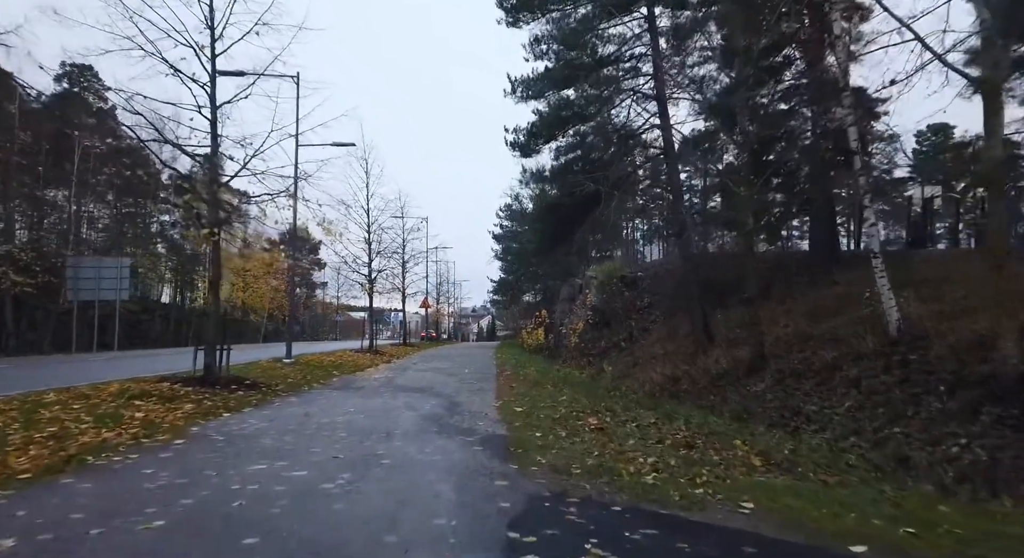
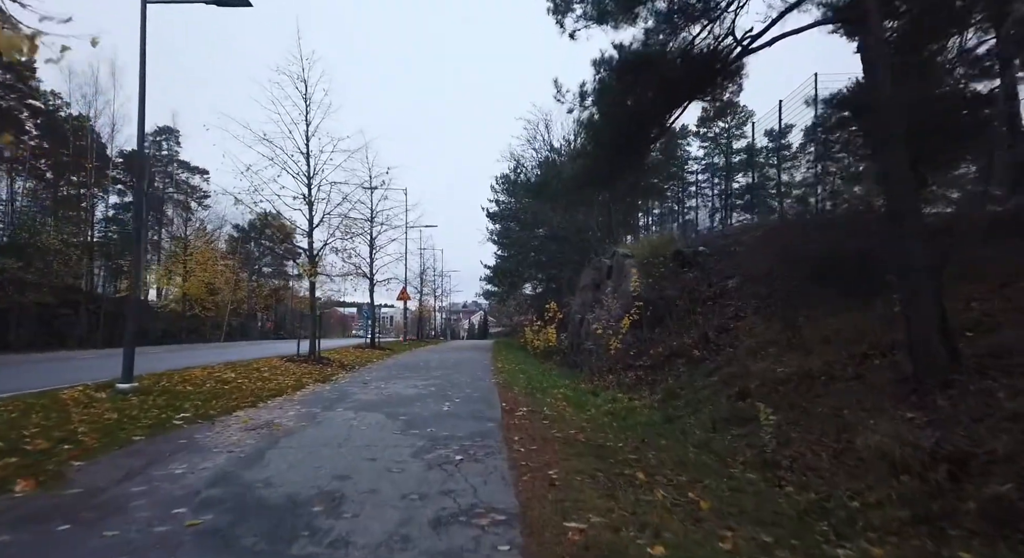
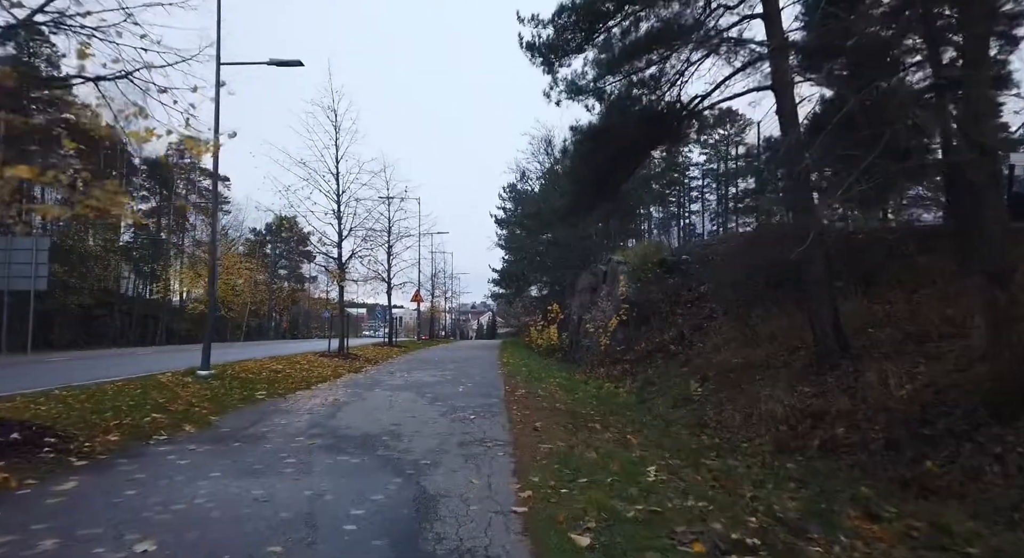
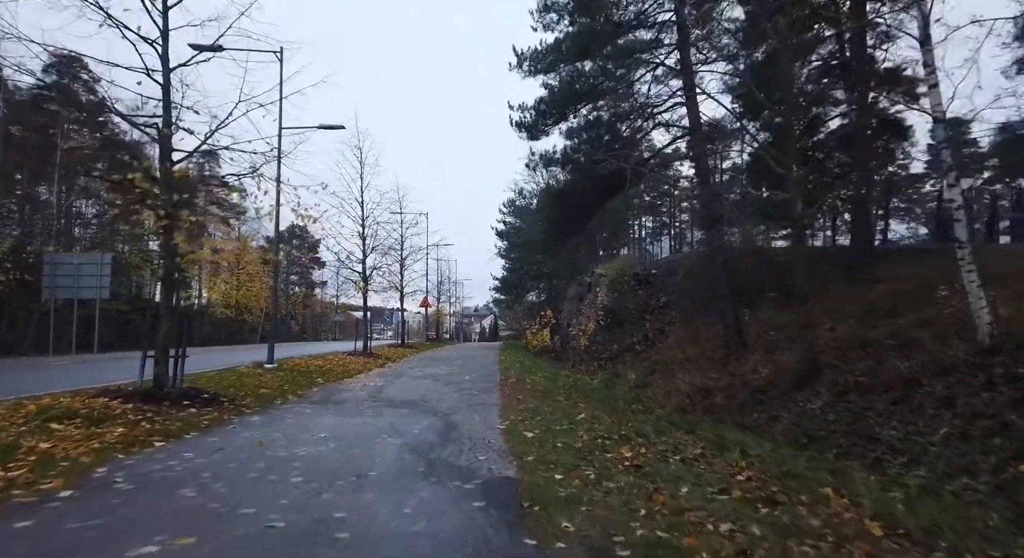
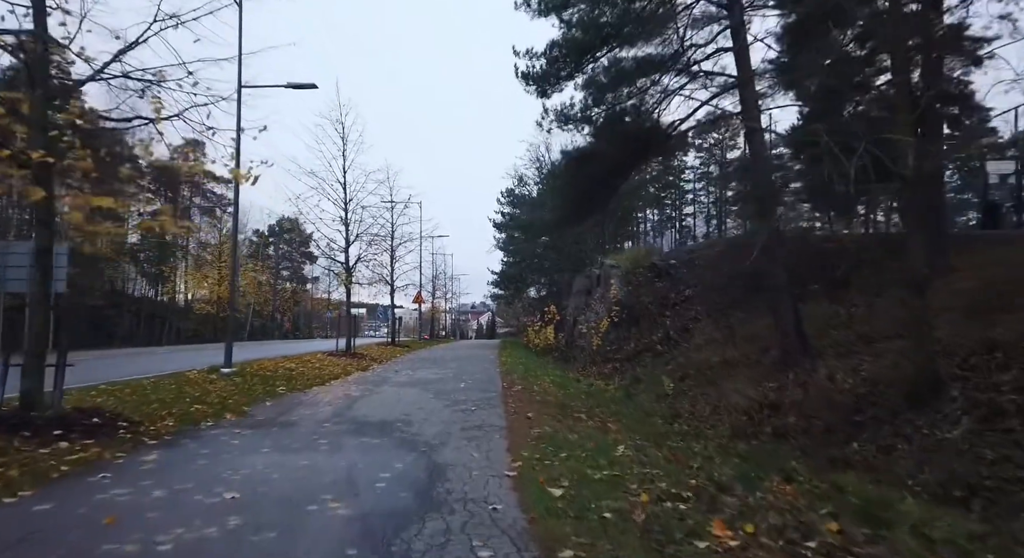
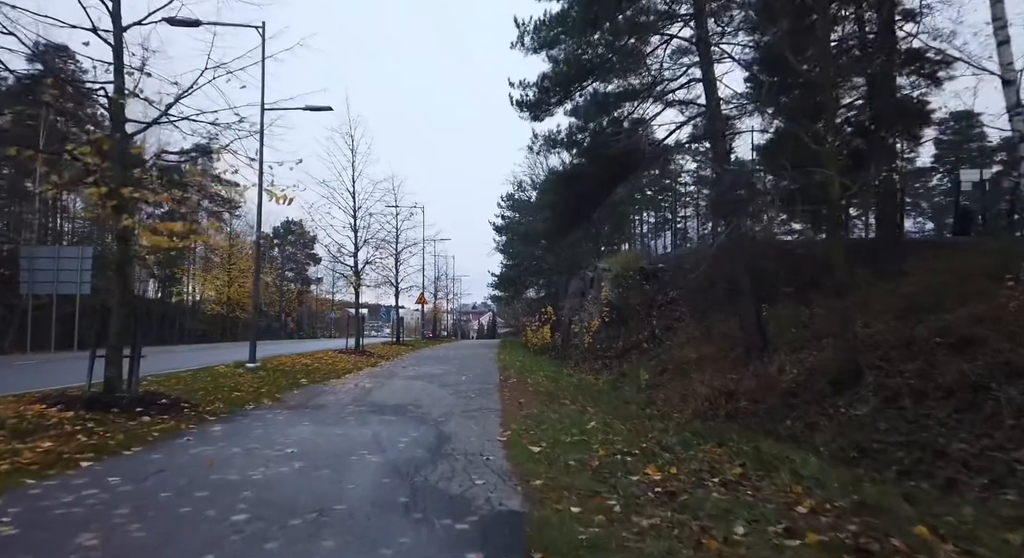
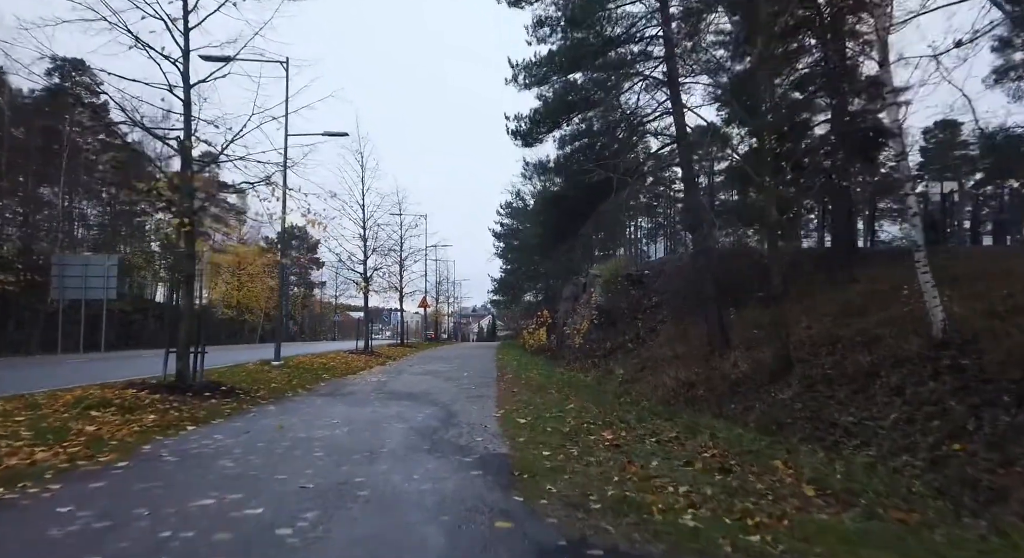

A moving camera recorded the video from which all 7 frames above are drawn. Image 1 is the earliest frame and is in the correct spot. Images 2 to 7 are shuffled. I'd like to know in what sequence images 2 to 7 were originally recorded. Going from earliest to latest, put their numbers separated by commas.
7, 4, 6, 5, 3, 2
